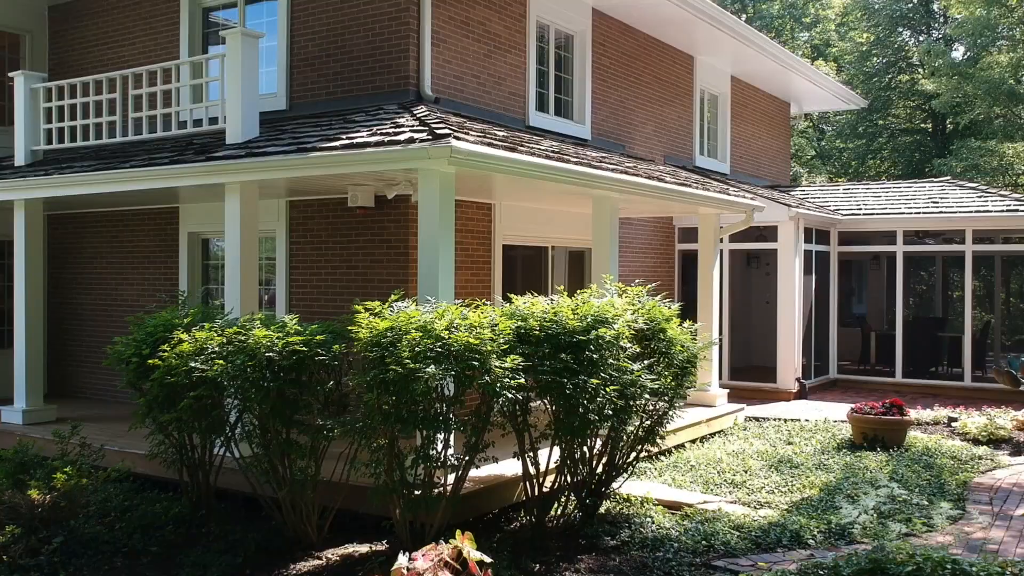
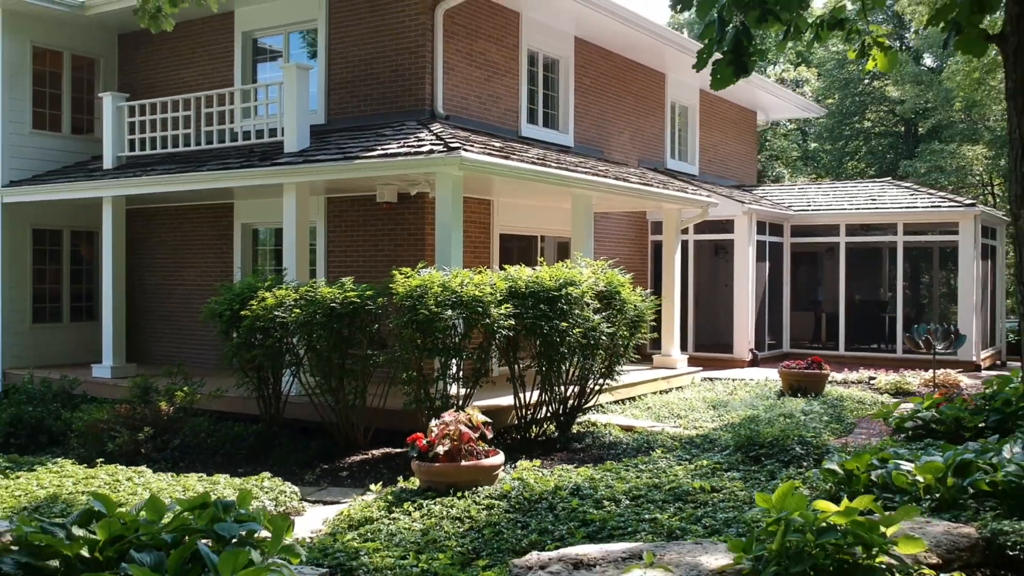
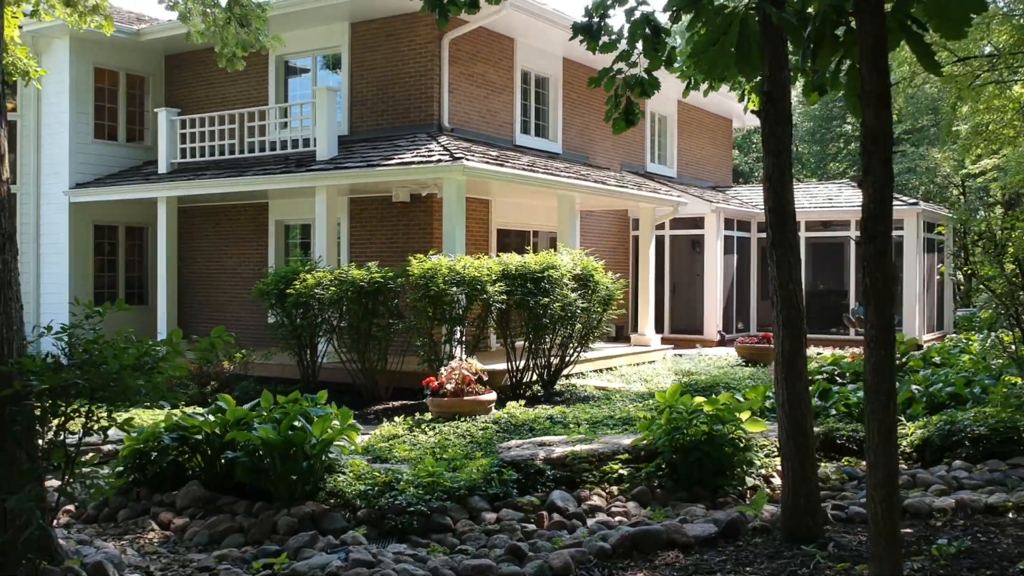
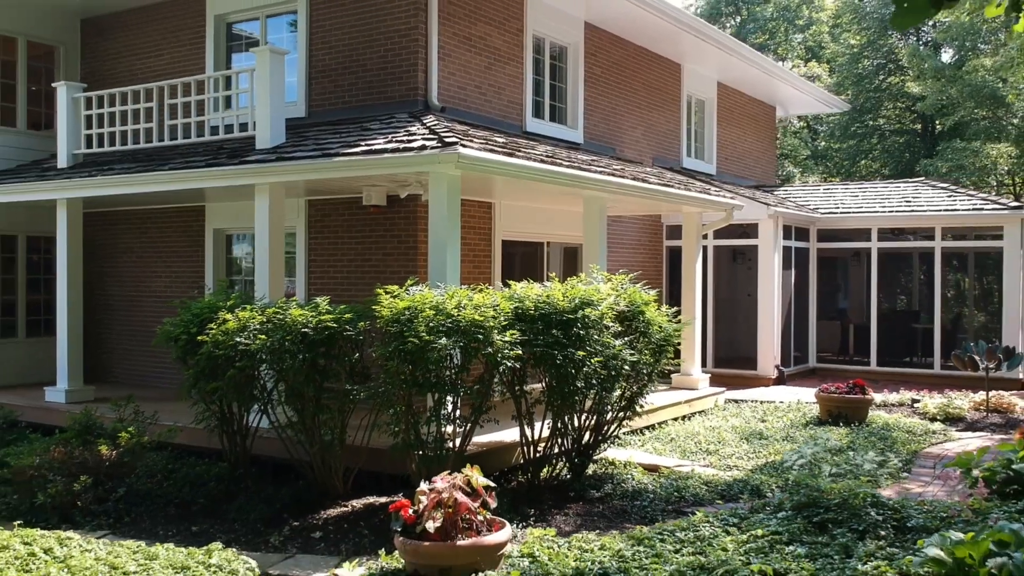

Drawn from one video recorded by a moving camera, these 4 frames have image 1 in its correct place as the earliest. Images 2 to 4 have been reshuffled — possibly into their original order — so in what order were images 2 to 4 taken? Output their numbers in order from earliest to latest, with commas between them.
4, 2, 3
